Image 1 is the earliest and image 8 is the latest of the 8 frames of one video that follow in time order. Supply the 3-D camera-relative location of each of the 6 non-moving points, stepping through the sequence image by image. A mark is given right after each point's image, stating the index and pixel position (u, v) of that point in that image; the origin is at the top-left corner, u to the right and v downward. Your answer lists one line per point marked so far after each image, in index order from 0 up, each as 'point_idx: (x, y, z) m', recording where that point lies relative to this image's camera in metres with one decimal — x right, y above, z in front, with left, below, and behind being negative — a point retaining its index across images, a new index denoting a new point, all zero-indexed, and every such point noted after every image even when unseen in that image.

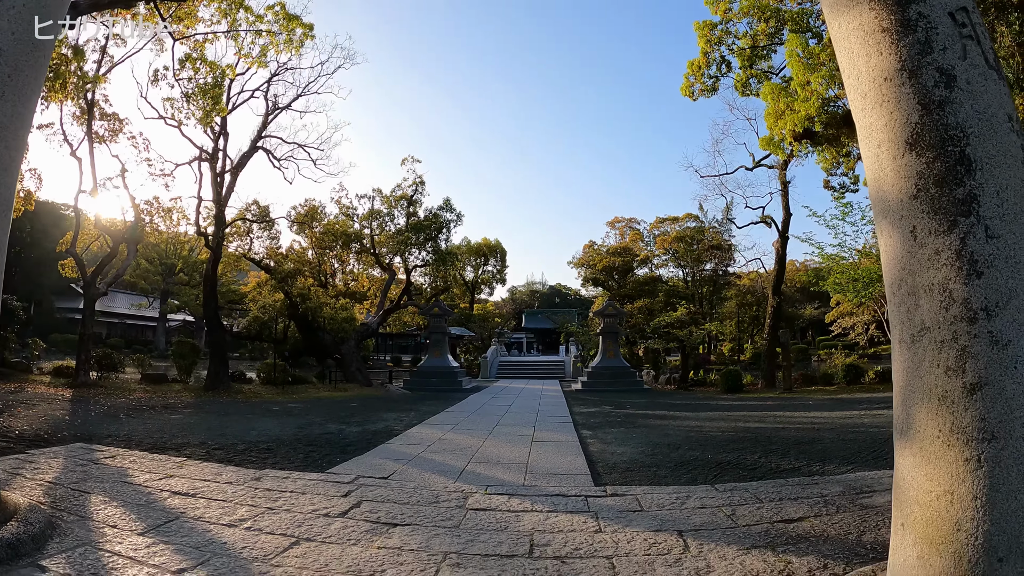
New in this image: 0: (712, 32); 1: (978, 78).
0: (+4.5, +5.6, +12.3) m
1: (+1.5, +0.6, +1.7) m
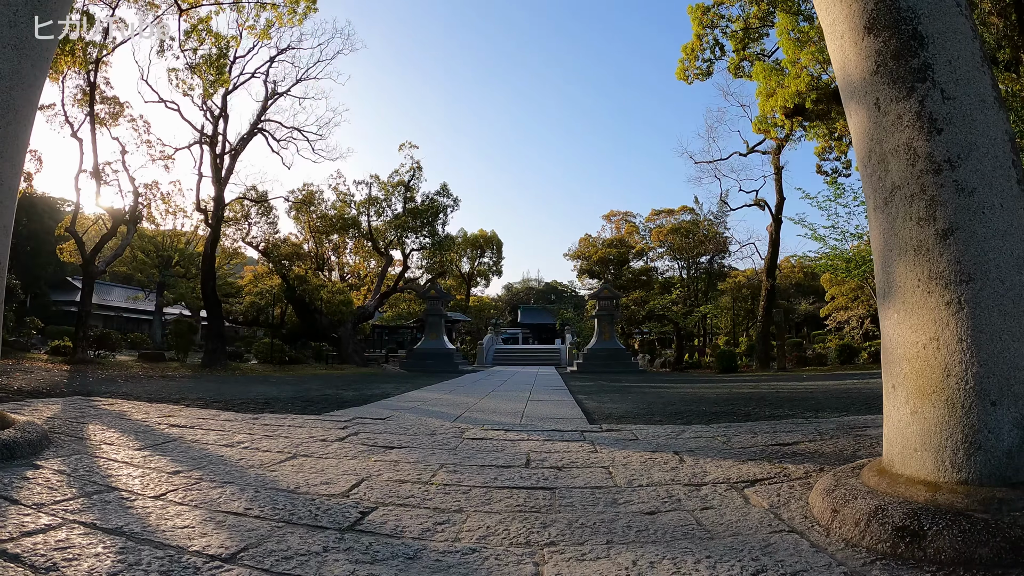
0: (+4.4, +6.1, +12.3) m
1: (+1.5, +1.1, +1.7) m
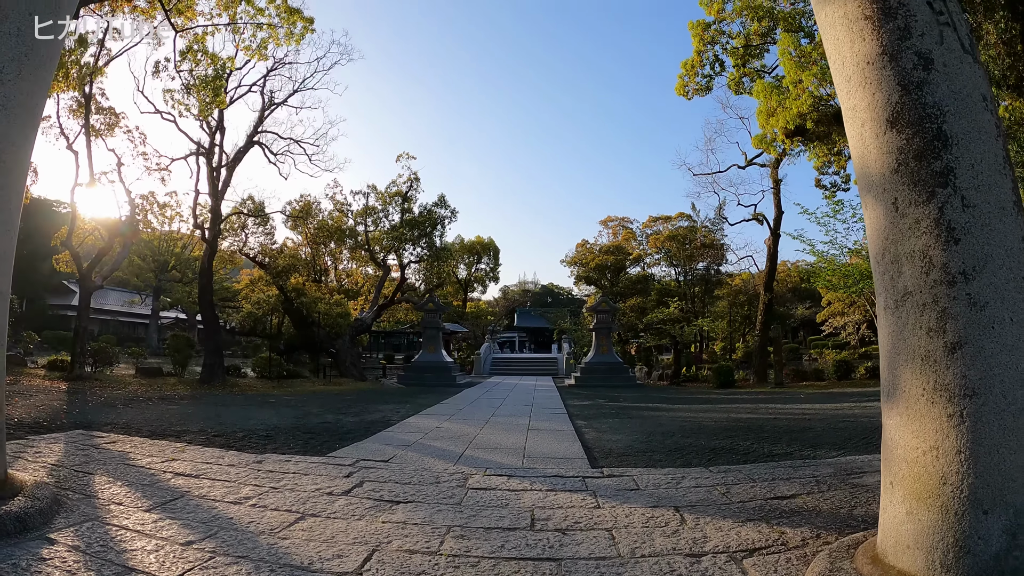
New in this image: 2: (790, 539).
0: (+4.4, +5.7, +12.4) m
1: (+1.5, +0.7, +1.8) m
2: (+1.2, -1.1, +2.5) m
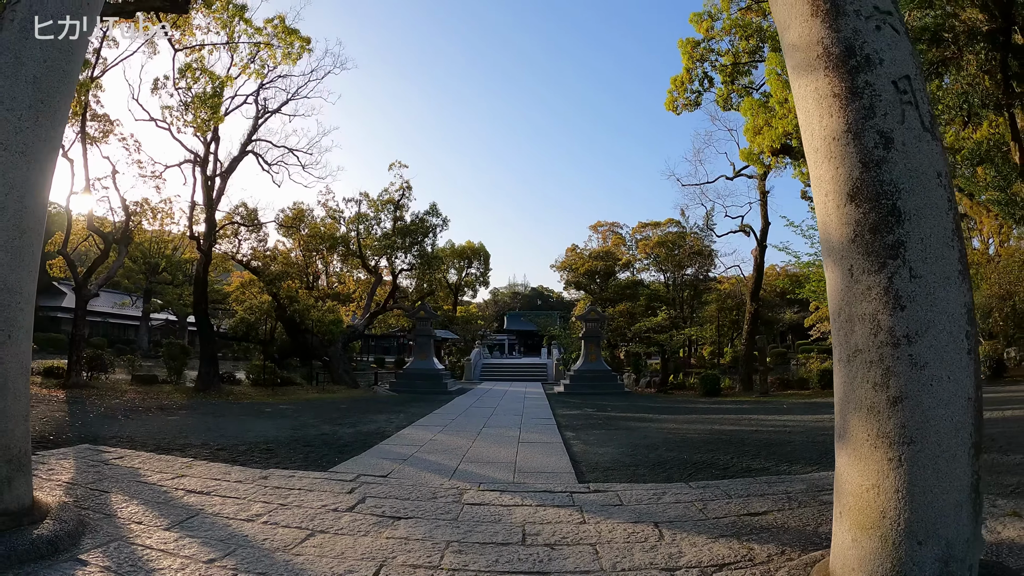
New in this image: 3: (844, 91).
0: (+4.2, +5.4, +12.8) m
1: (+1.5, +0.5, +2.1) m
2: (+1.2, -1.3, +2.8) m
3: (+1.3, +0.7, +2.1) m
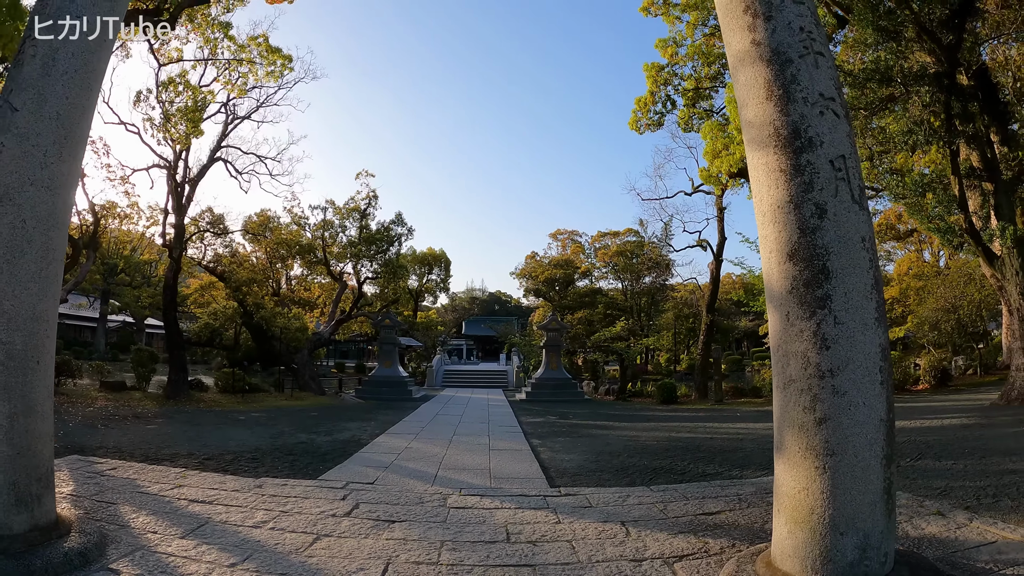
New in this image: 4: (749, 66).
0: (+3.5, +5.1, +13.5) m
1: (+1.5, +0.4, +2.6) m
2: (+1.1, -1.5, +3.3) m
3: (+1.3, +0.6, +2.6) m
4: (+1.2, +1.1, +2.8) m
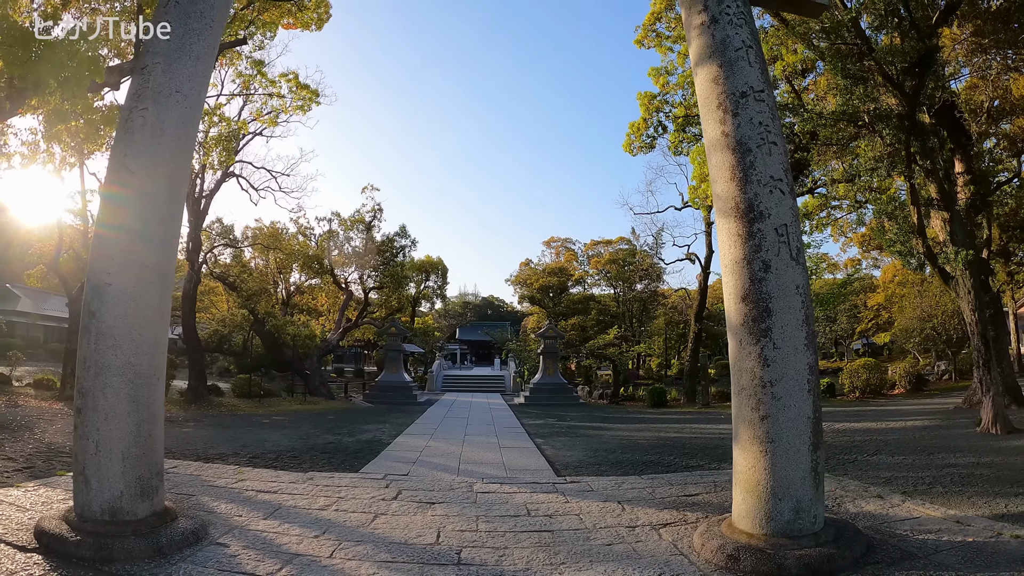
0: (+3.5, +4.8, +14.5) m
1: (+1.7, +0.2, +3.5) m
2: (+1.3, -1.7, +4.2) m
3: (+1.5, +0.4, +3.5) m
4: (+1.4, +0.9, +3.7) m
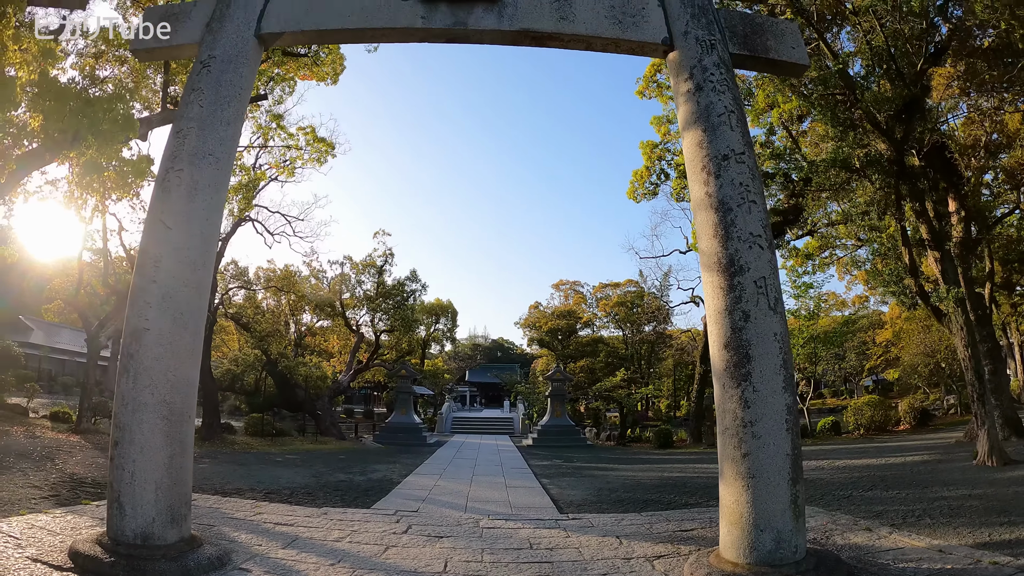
0: (+3.7, +3.7, +15.1) m
1: (+1.7, -0.1, +3.8) m
2: (+1.3, -2.0, +4.4) m
3: (+1.5, +0.1, +3.9) m
4: (+1.4, +0.6, +4.2) m
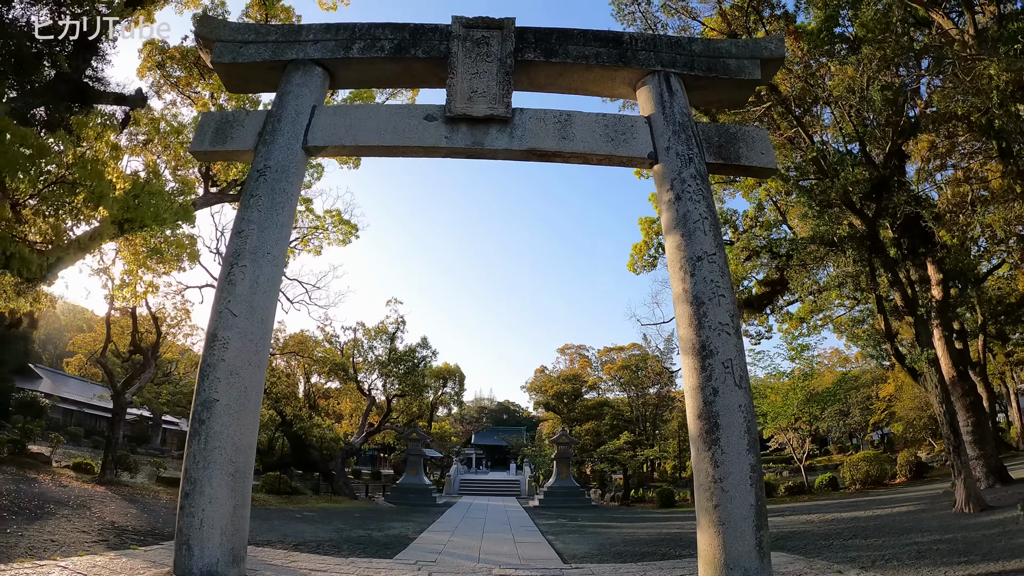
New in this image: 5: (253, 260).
0: (+3.8, +1.9, +16.3) m
1: (+1.7, -0.8, +4.7) m
2: (+1.4, -2.7, +5.1) m
3: (+1.5, -0.6, +4.8) m
4: (+1.5, -0.1, +5.1) m
5: (-2.6, +0.3, +5.8) m
